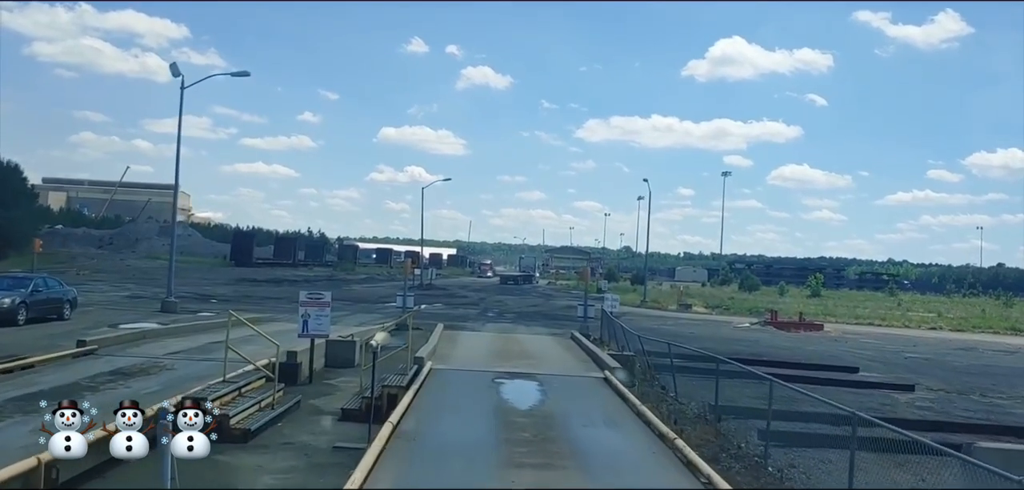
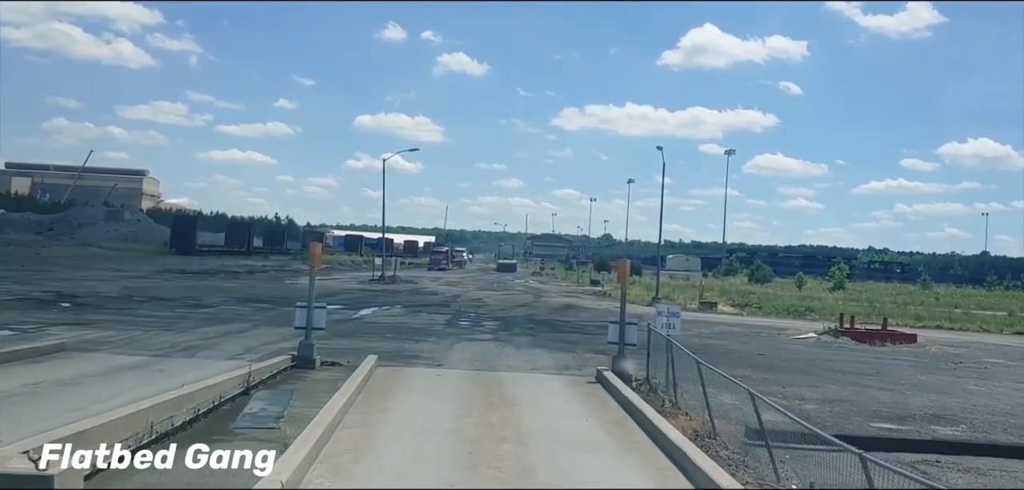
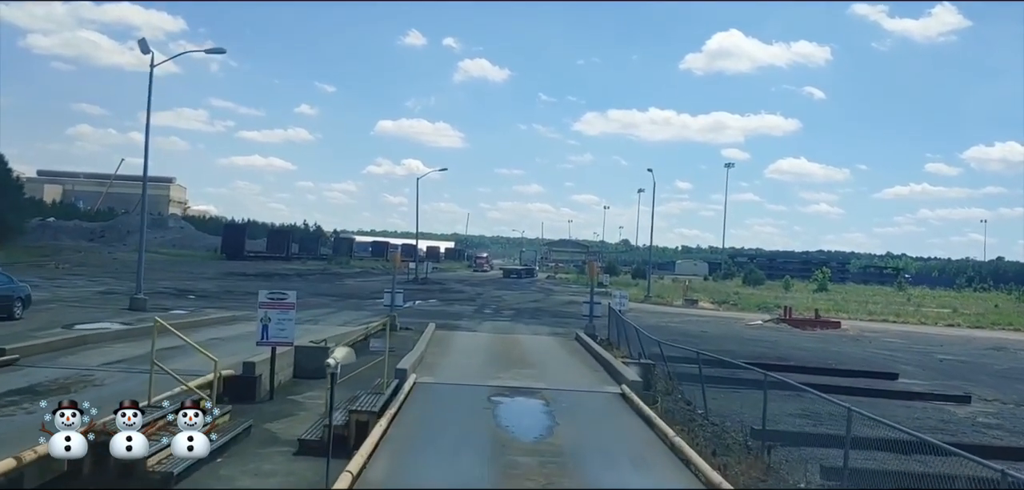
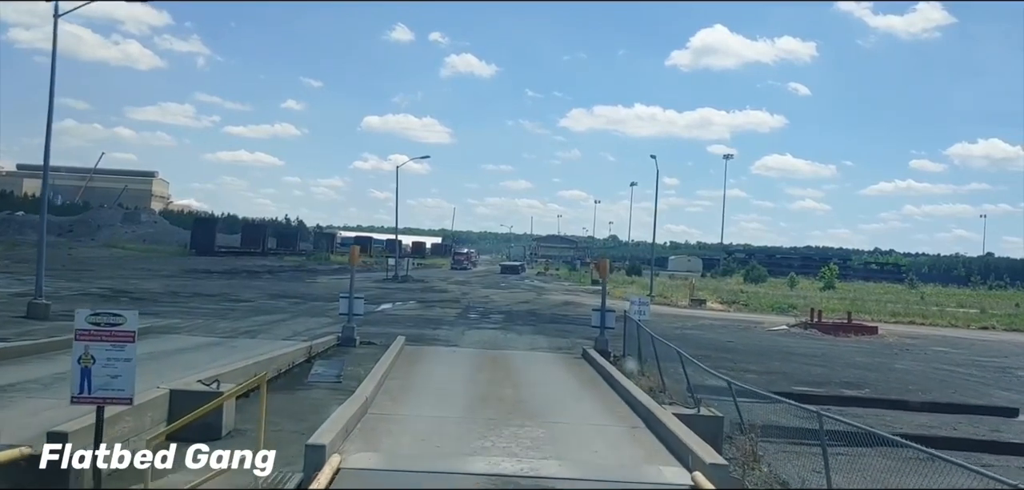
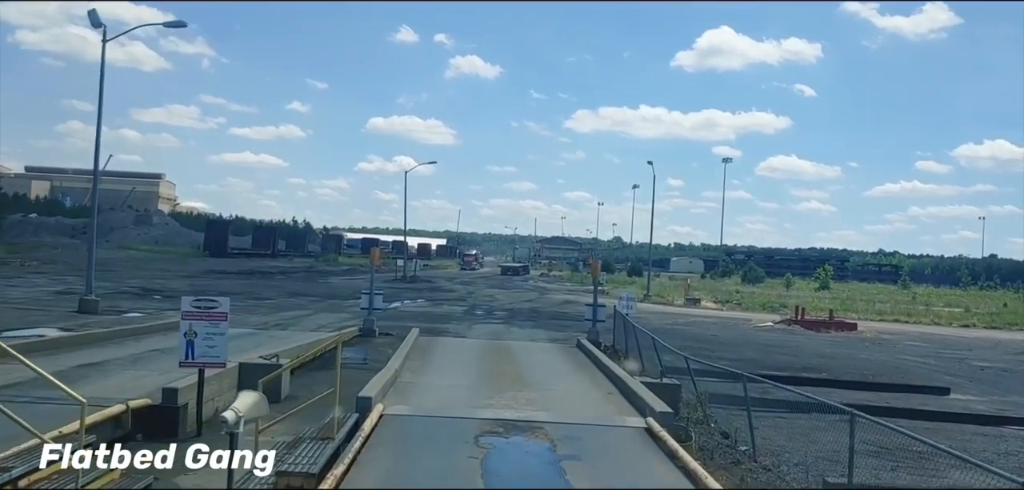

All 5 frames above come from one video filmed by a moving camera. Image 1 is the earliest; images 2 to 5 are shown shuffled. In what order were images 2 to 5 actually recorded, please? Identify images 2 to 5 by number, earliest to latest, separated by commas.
3, 5, 4, 2
